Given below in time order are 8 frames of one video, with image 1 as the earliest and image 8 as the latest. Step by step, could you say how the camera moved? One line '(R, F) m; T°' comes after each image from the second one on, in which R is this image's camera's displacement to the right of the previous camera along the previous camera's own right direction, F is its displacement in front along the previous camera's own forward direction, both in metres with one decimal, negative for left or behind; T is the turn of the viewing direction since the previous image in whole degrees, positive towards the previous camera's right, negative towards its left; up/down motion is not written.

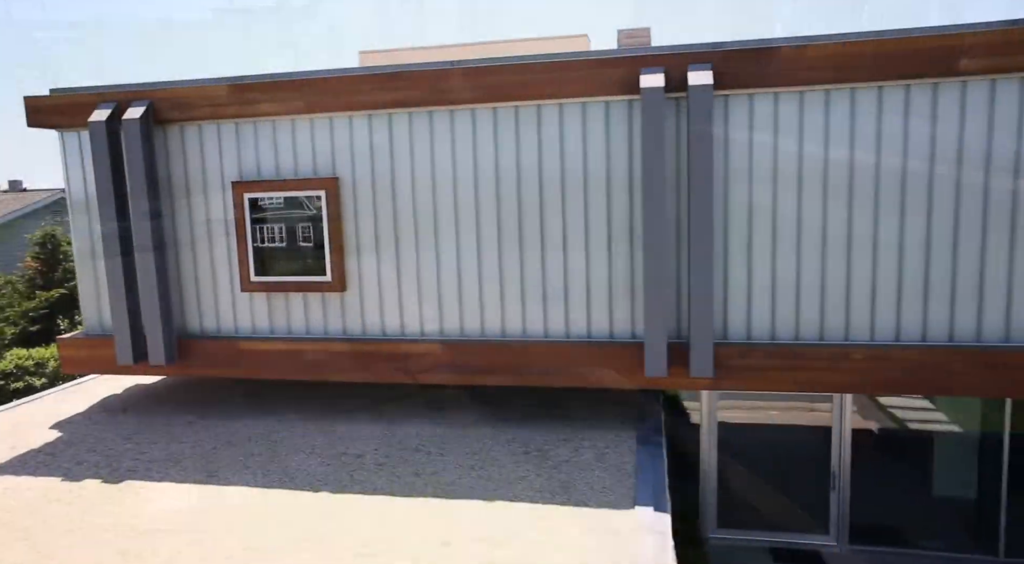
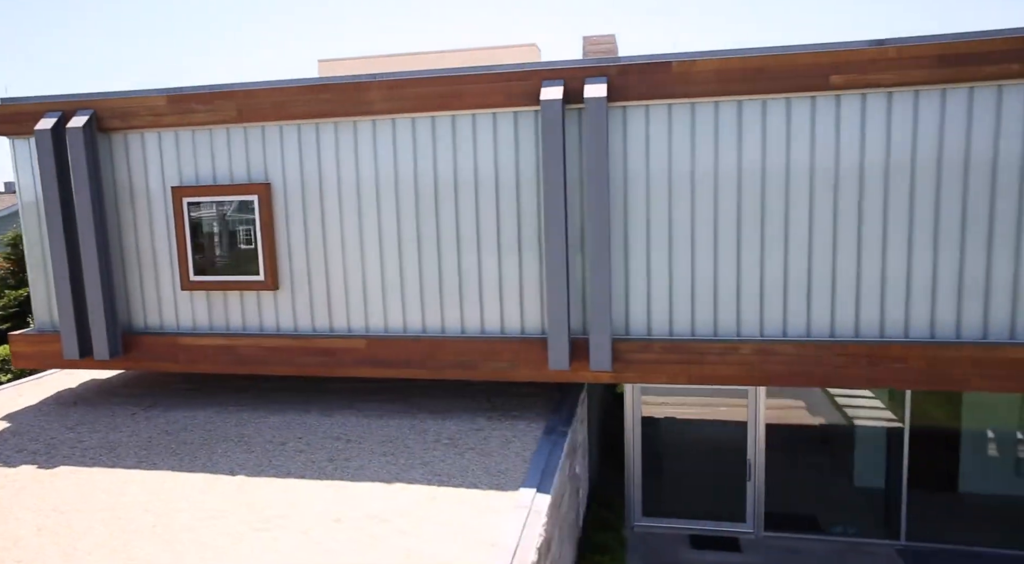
(+0.8, -0.4) m; 0°
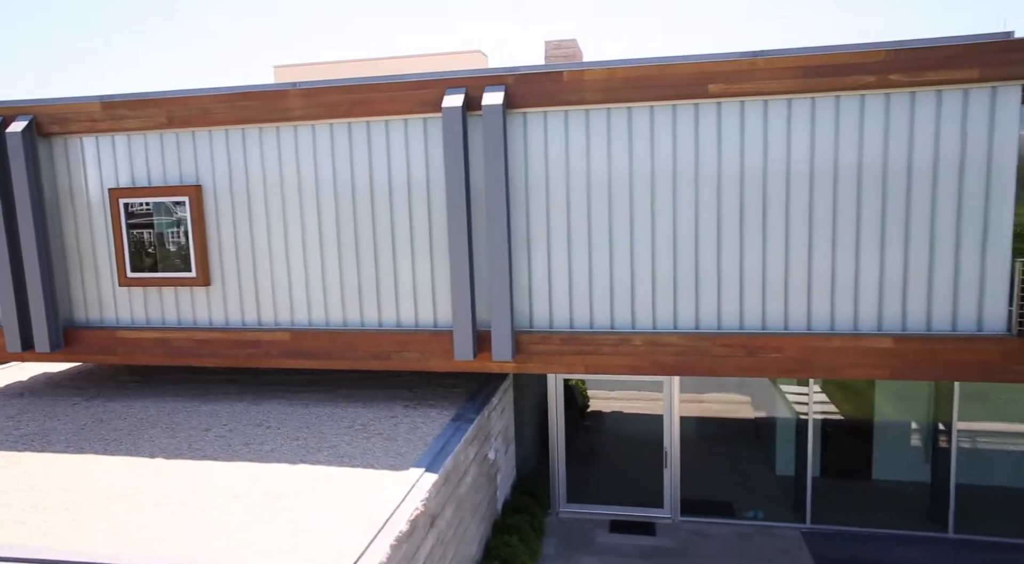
(+0.9, -0.4) m; 0°
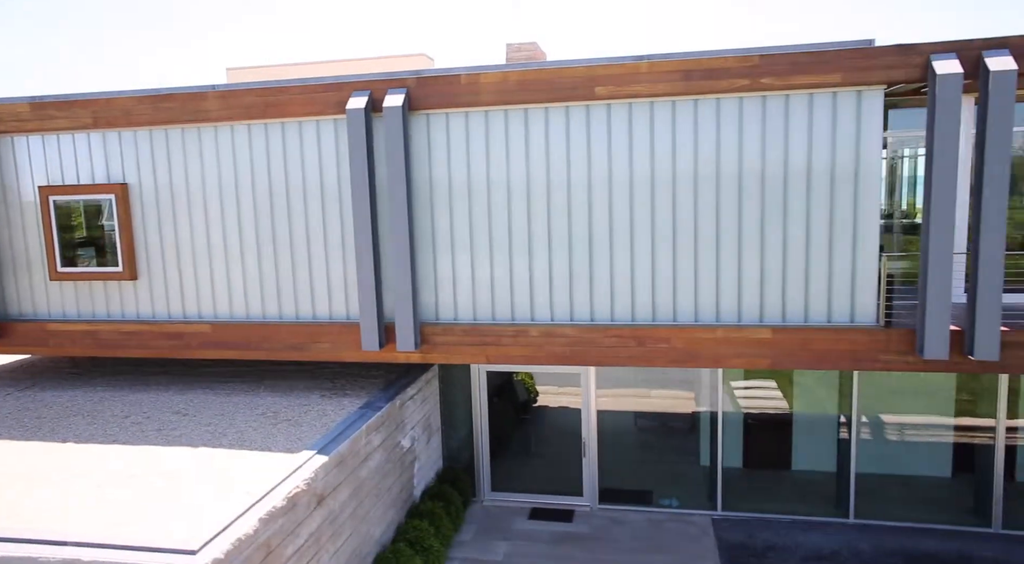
(+1.0, -0.3) m; 0°
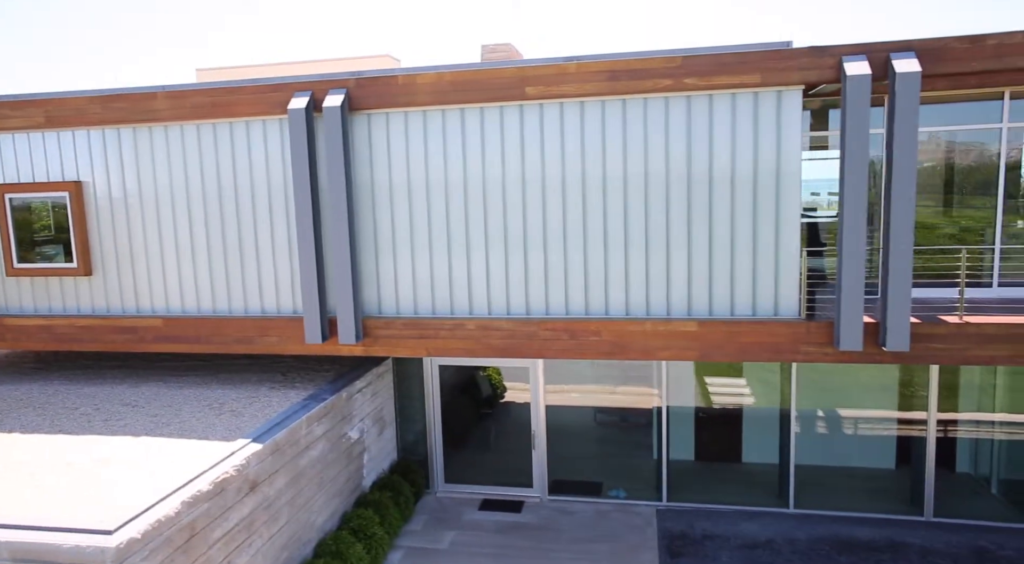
(+0.7, -0.2) m; 0°
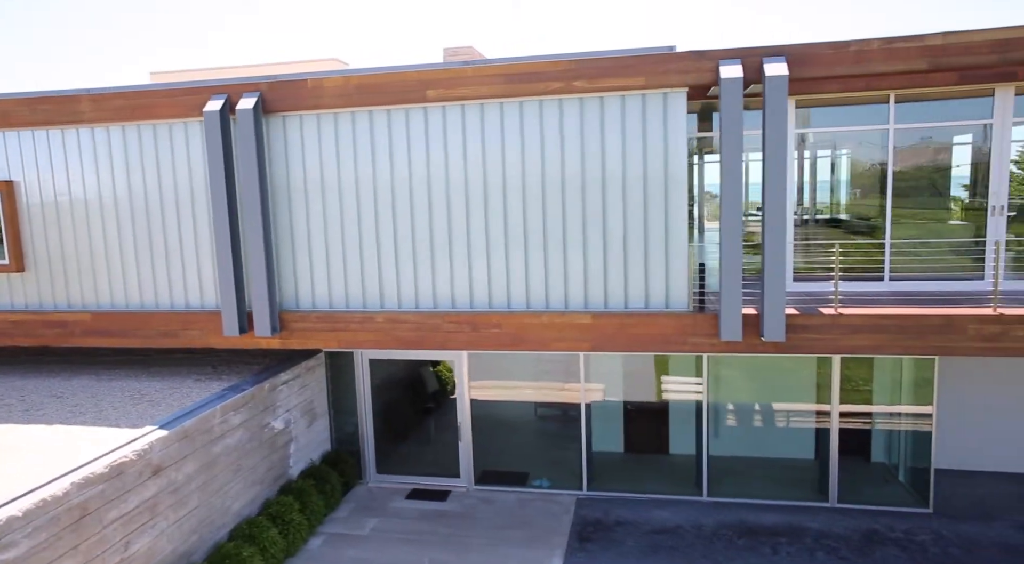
(+1.0, -0.3) m; 0°
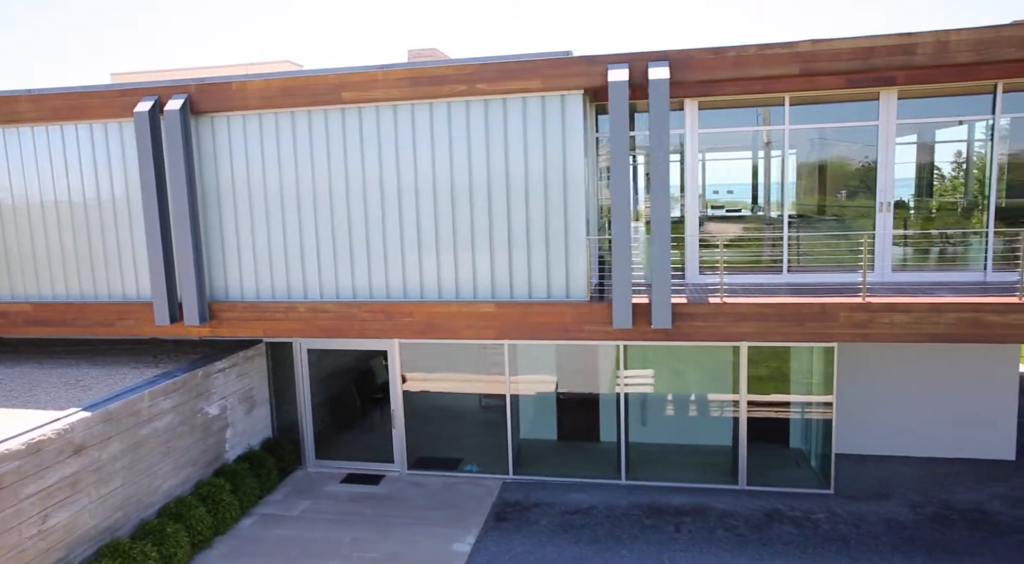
(+1.0, -0.5) m; 0°
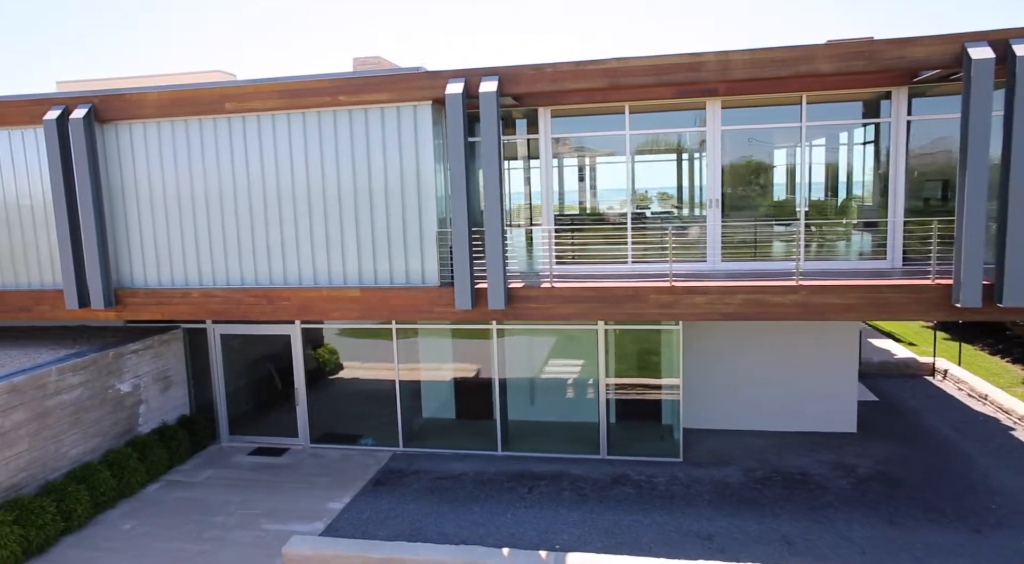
(+1.7, -1.0) m; 0°
